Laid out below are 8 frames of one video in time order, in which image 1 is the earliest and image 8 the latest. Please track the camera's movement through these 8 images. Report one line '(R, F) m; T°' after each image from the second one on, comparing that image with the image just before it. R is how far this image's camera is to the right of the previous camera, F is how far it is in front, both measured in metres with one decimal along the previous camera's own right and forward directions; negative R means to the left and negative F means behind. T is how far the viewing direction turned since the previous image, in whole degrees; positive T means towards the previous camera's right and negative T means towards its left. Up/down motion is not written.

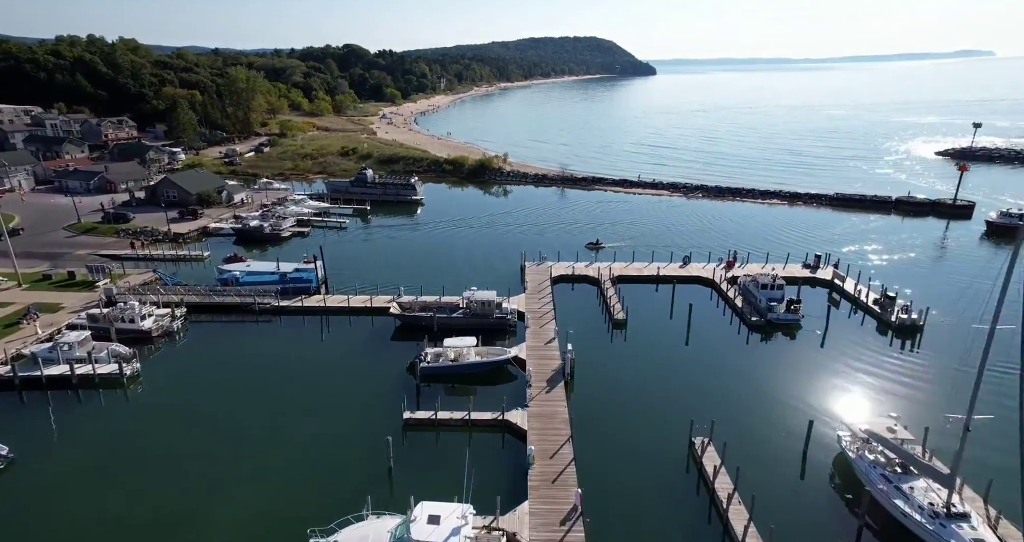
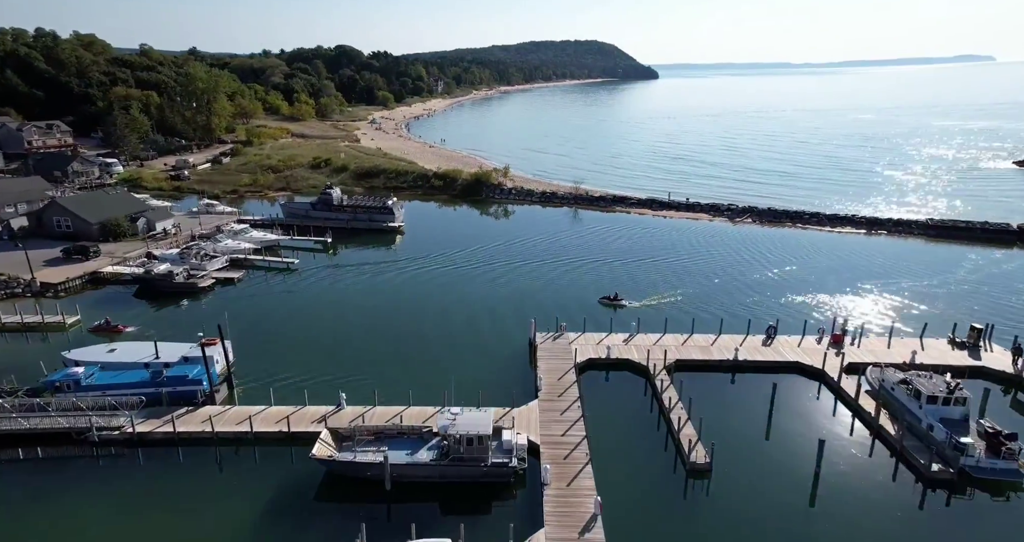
(-0.2, +11.4) m; 0°
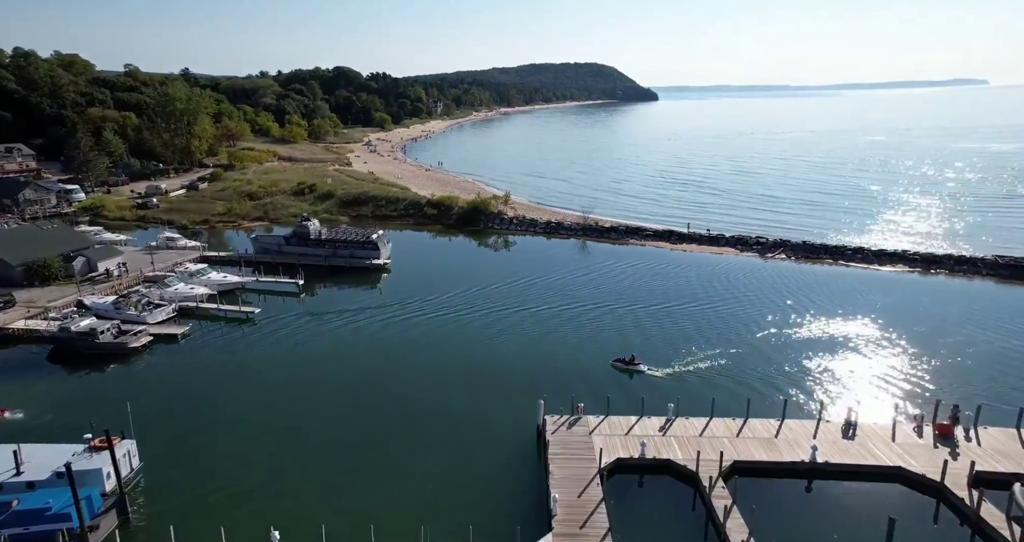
(-0.1, +5.6) m; 0°
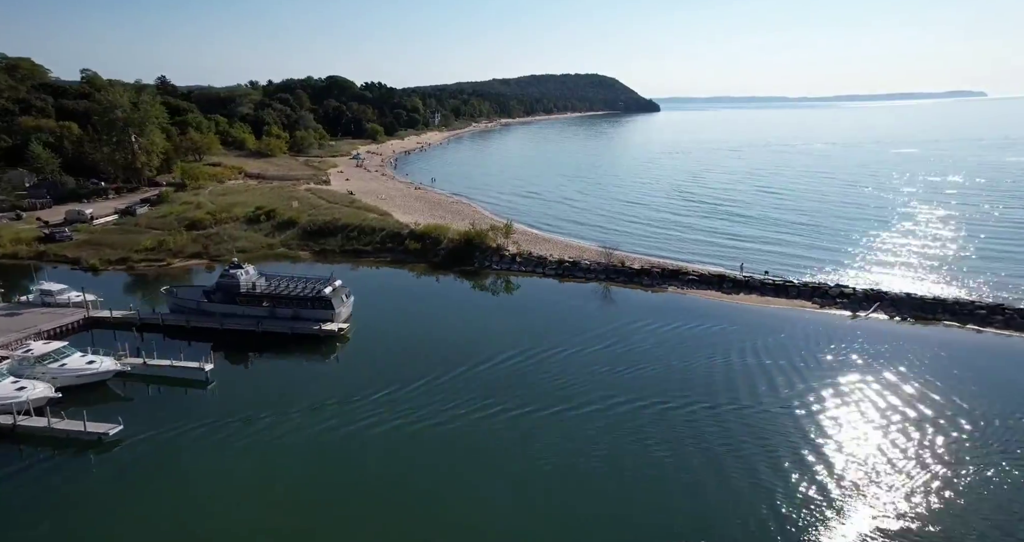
(-0.2, +10.8) m; 0°
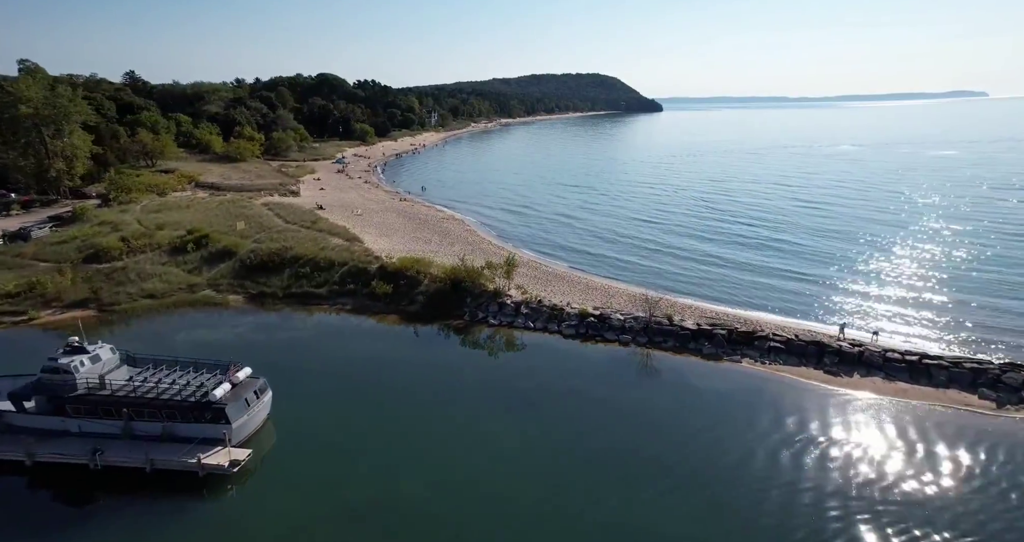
(-0.2, +11.4) m; 0°
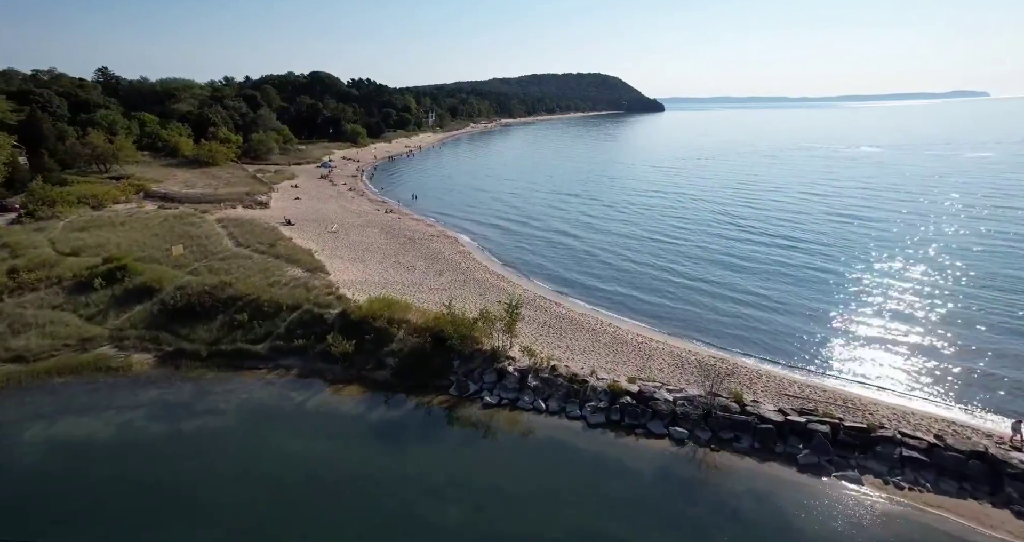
(-0.1, +8.6) m; 0°
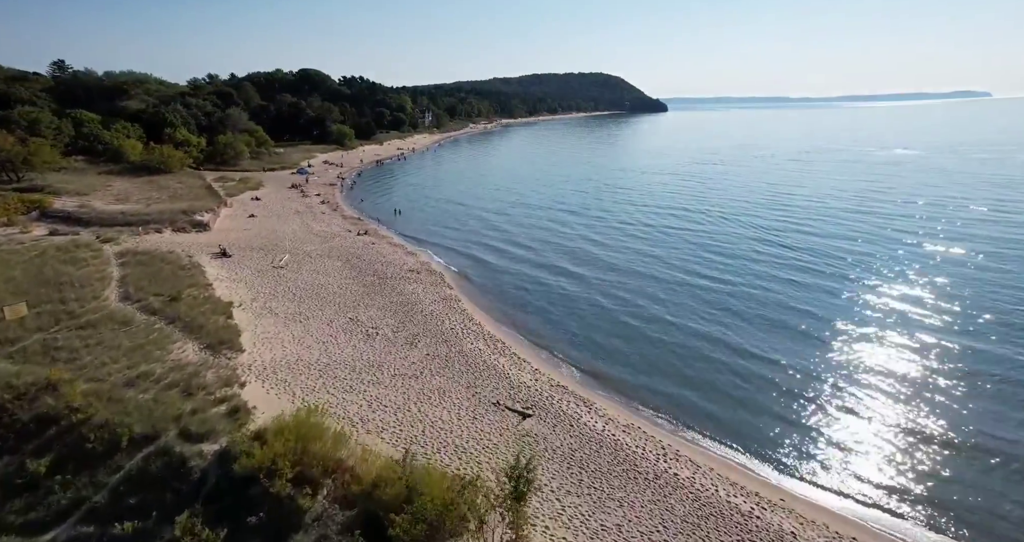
(-0.2, +11.7) m; 0°
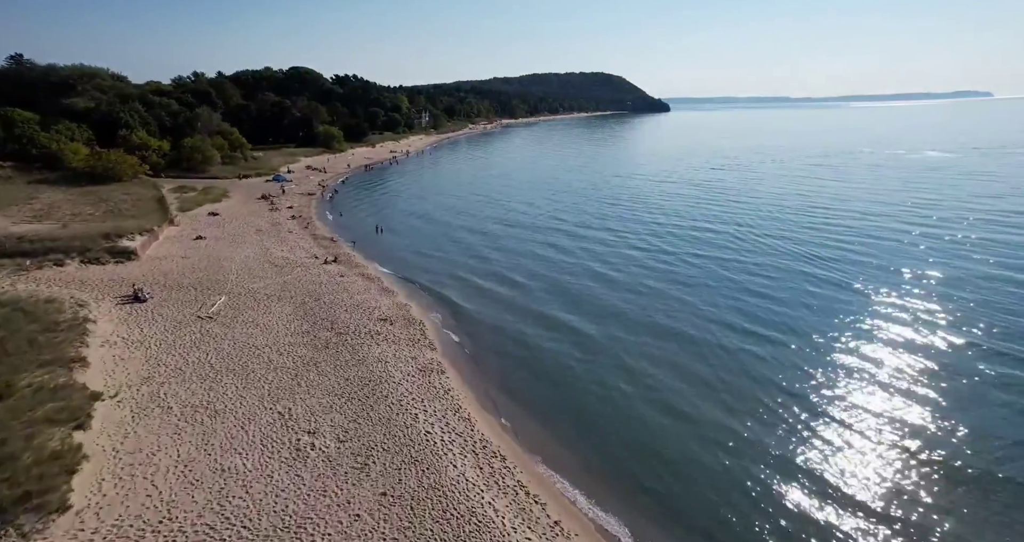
(-0.1, +9.4) m; 0°
